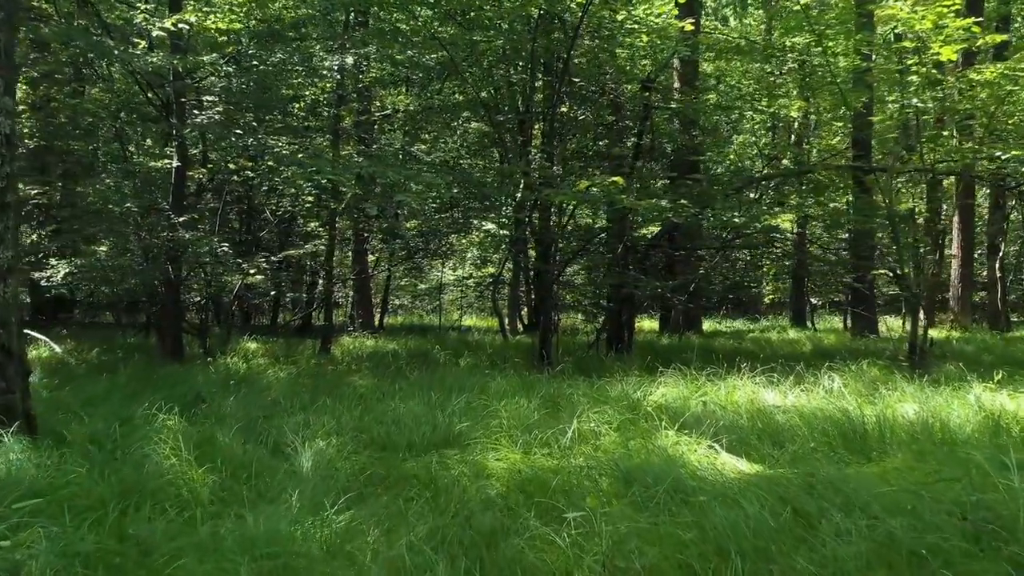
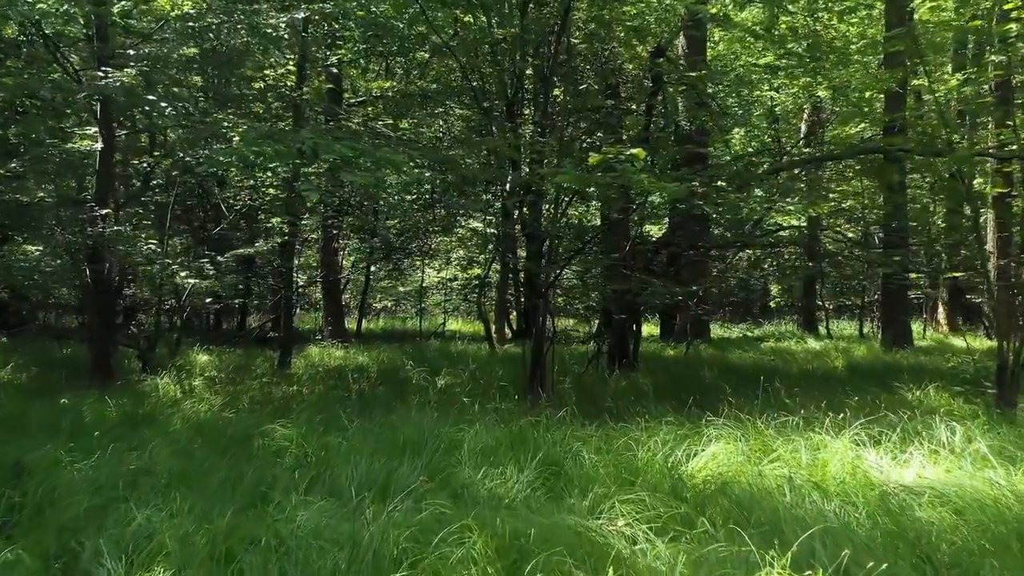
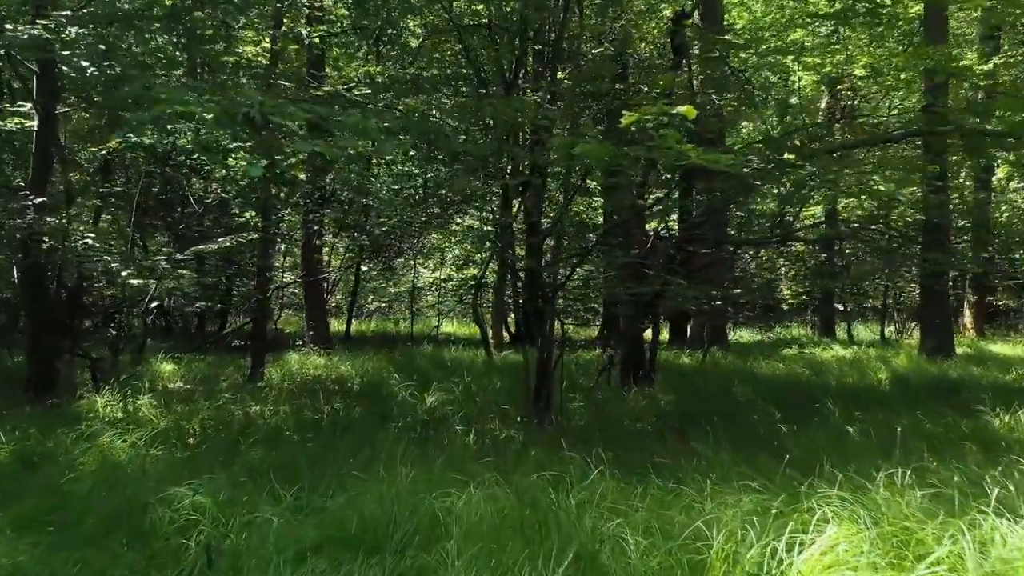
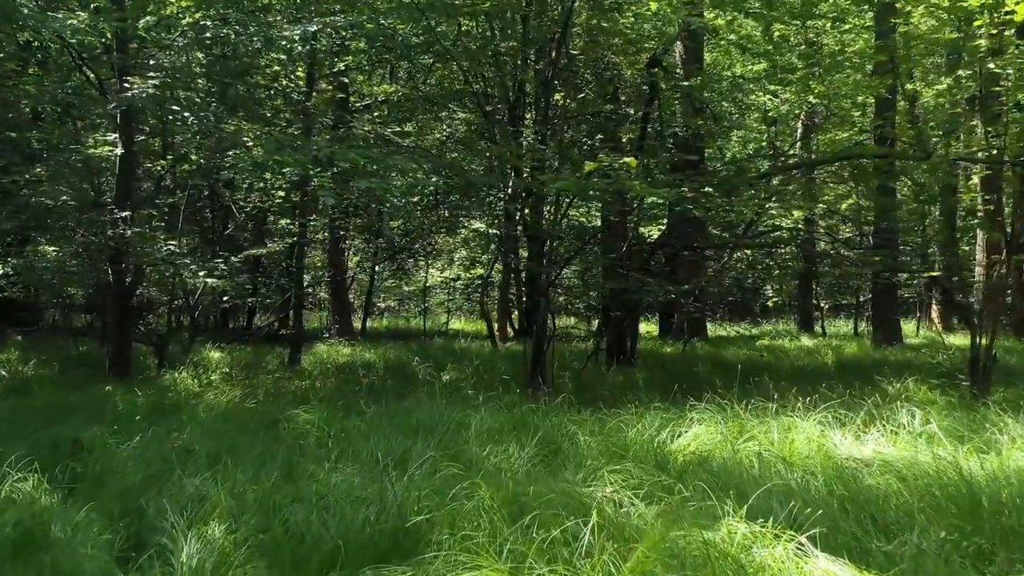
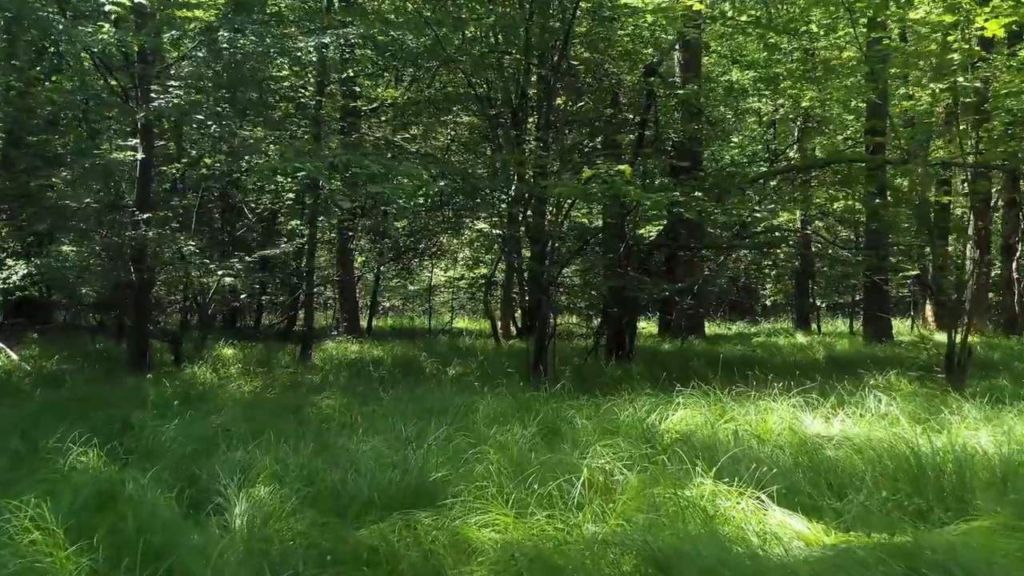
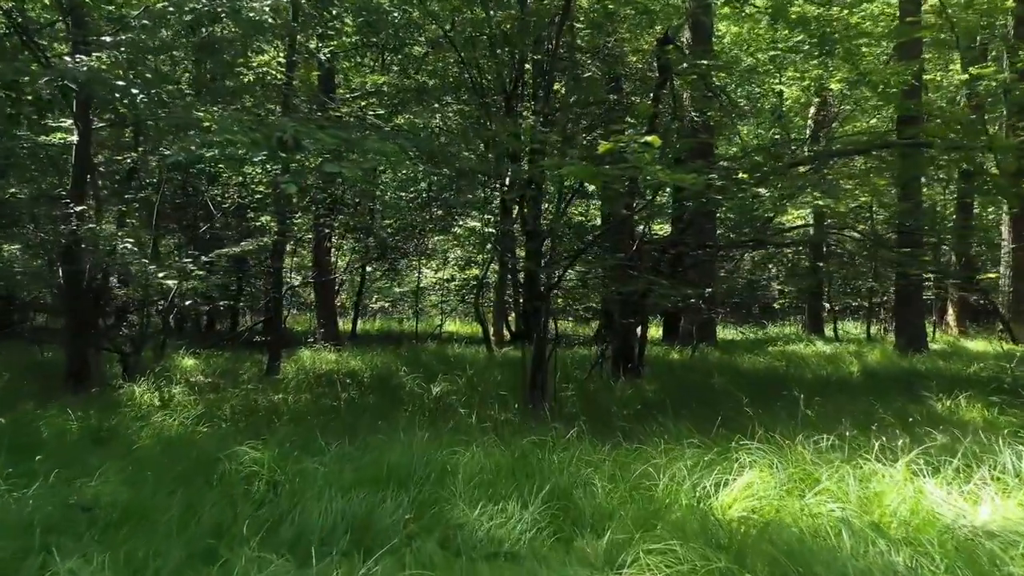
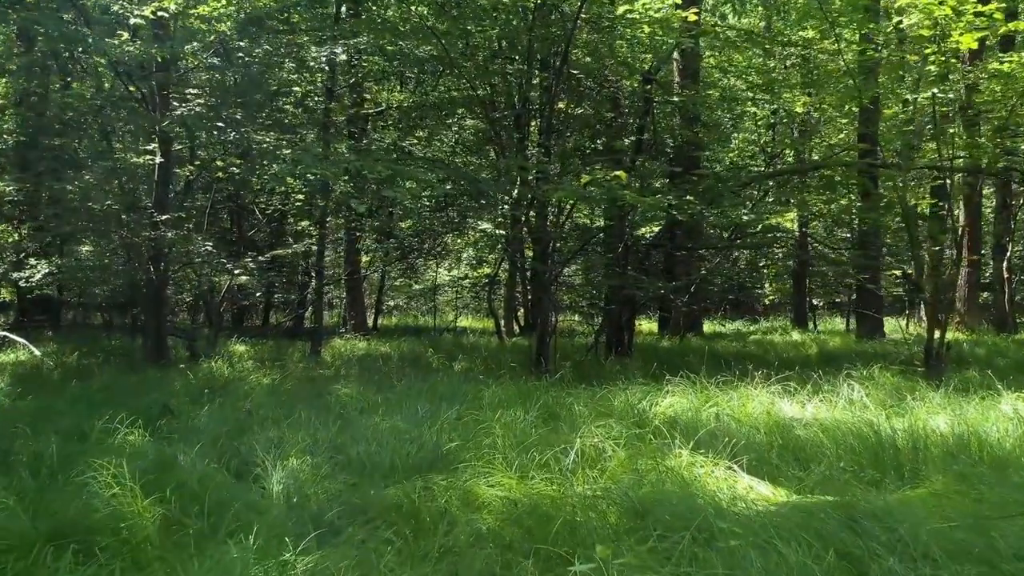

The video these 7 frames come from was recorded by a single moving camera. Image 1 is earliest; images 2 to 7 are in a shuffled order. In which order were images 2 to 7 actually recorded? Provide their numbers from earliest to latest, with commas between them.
7, 5, 4, 2, 6, 3
